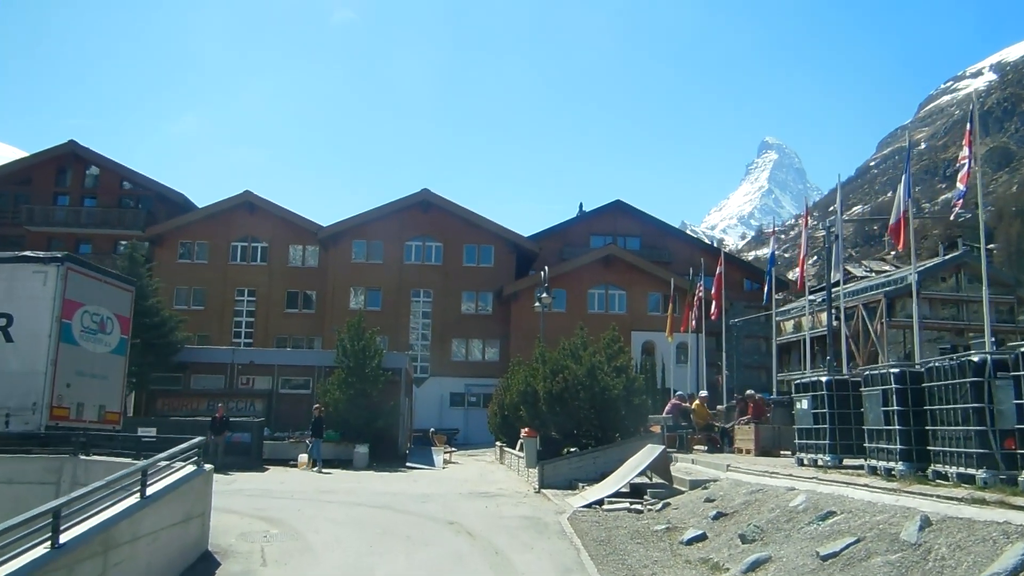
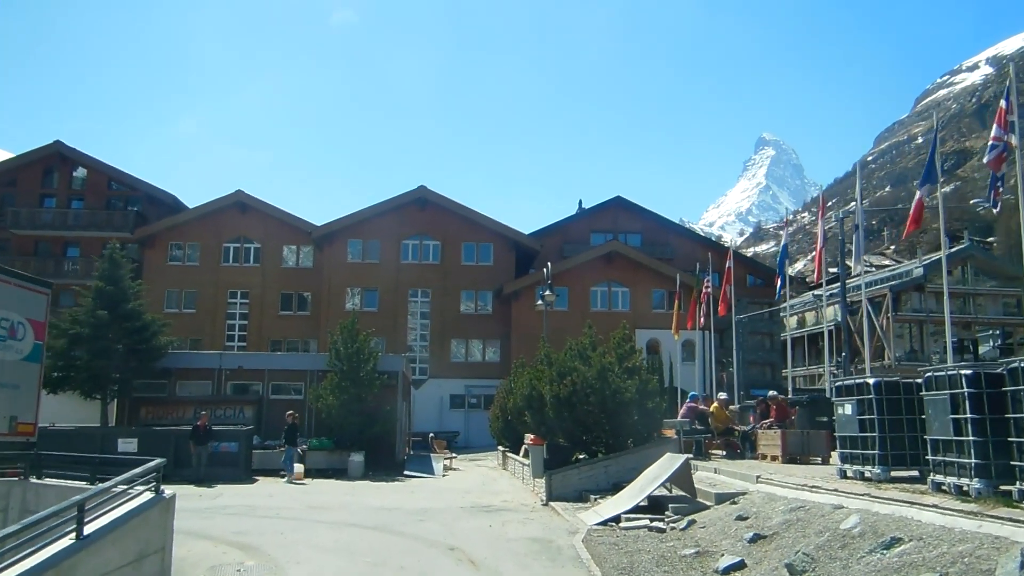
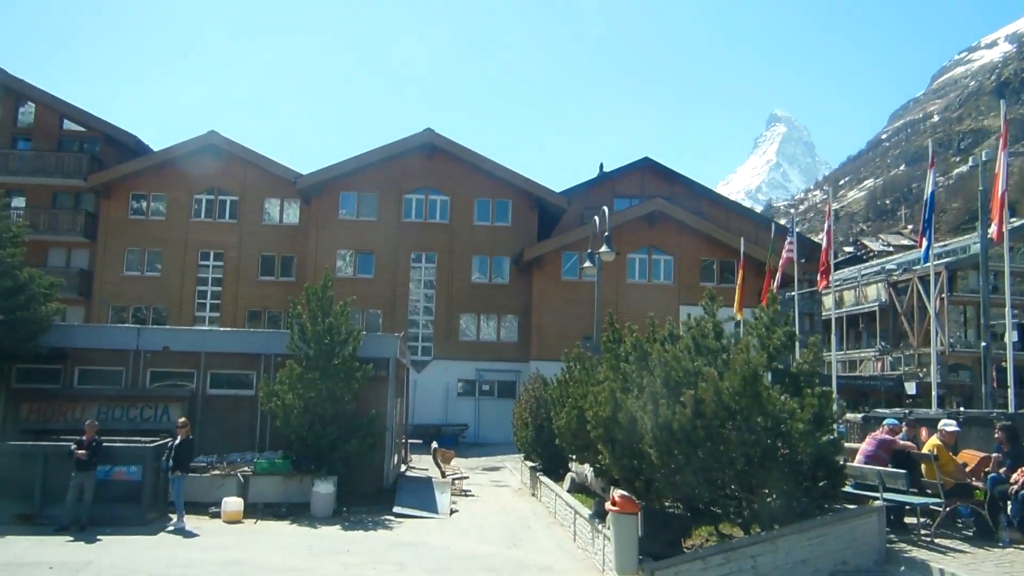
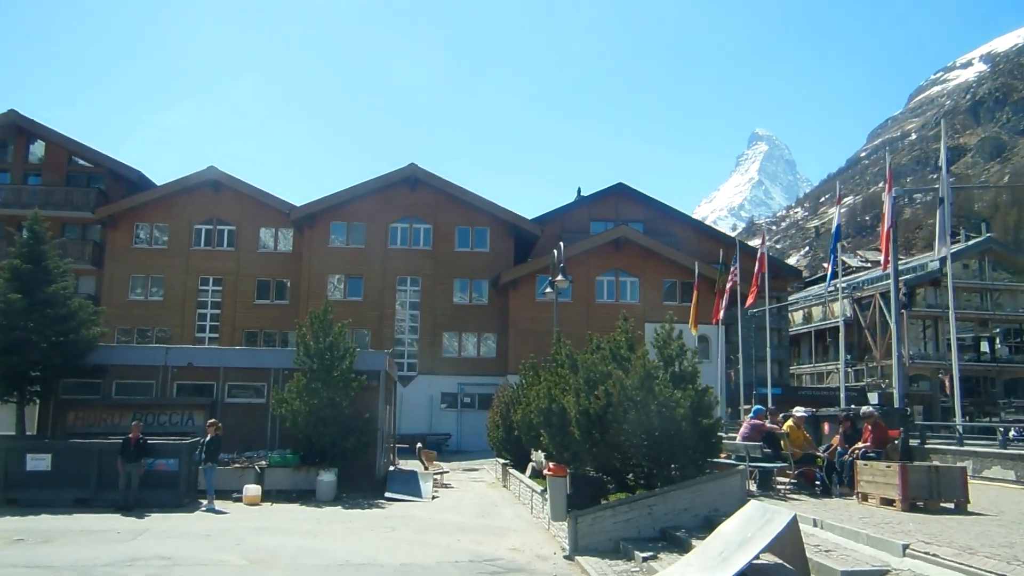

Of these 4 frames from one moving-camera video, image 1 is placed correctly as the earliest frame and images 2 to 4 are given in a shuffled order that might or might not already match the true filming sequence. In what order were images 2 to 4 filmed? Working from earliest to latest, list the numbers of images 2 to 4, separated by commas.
2, 4, 3
